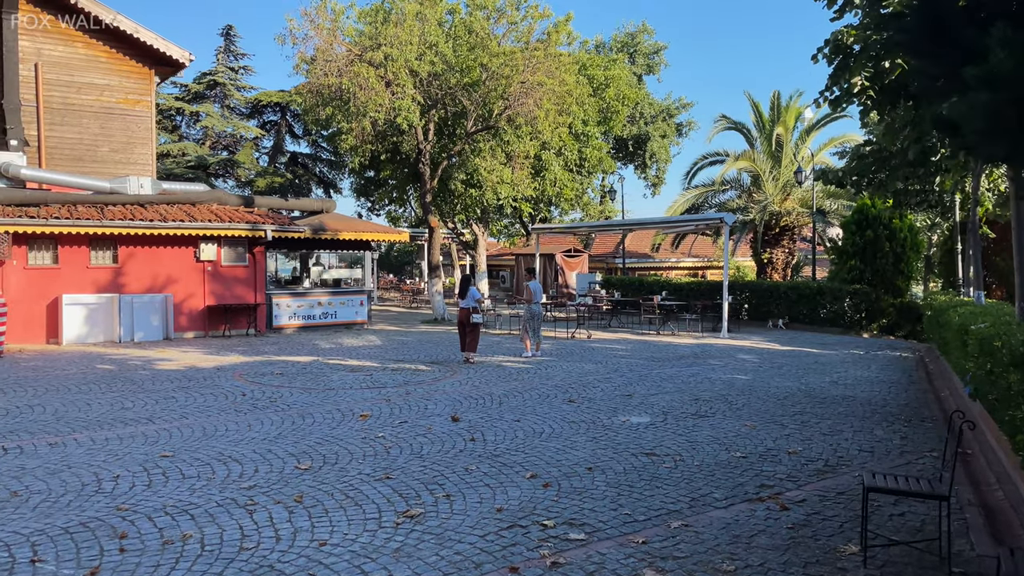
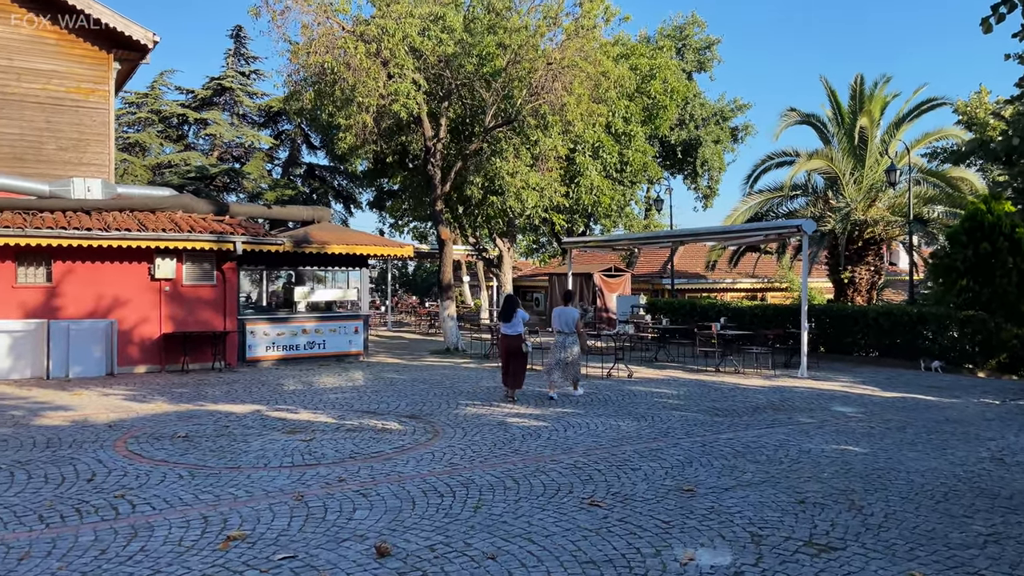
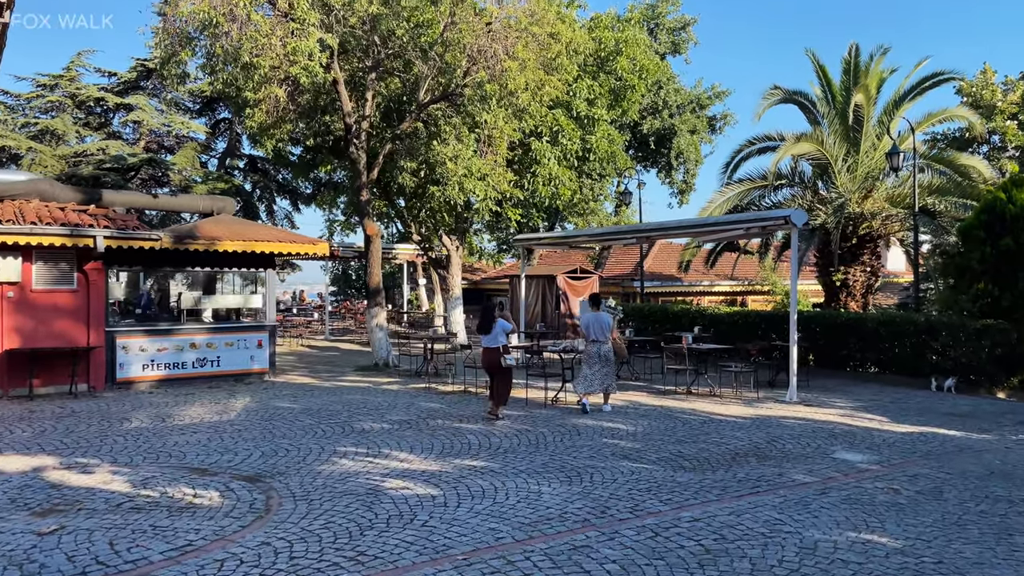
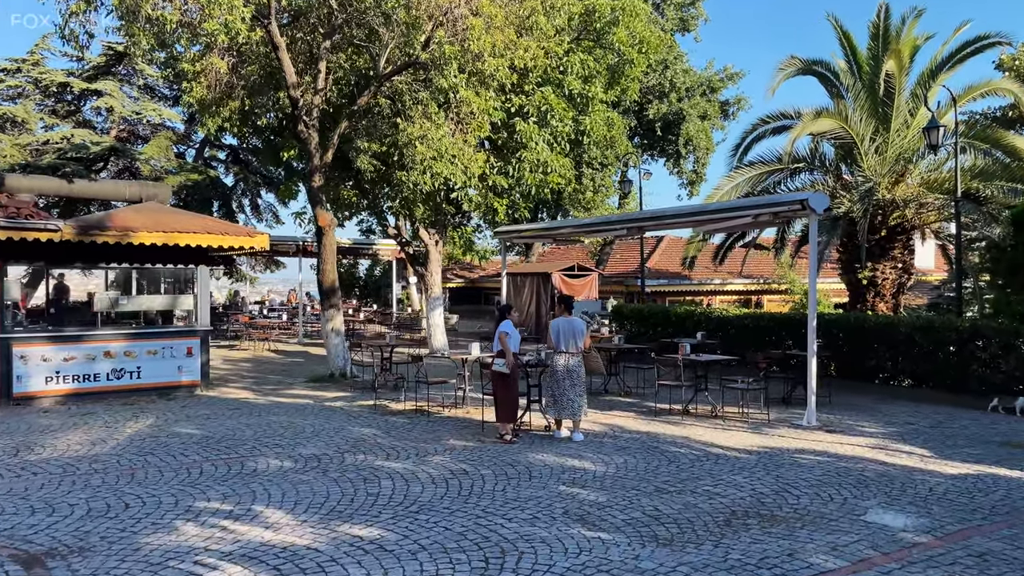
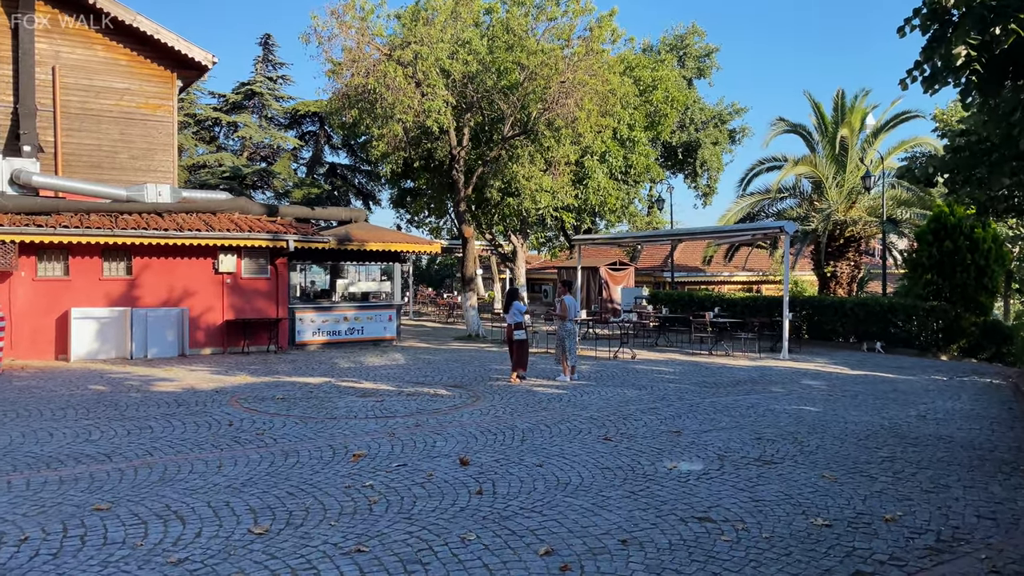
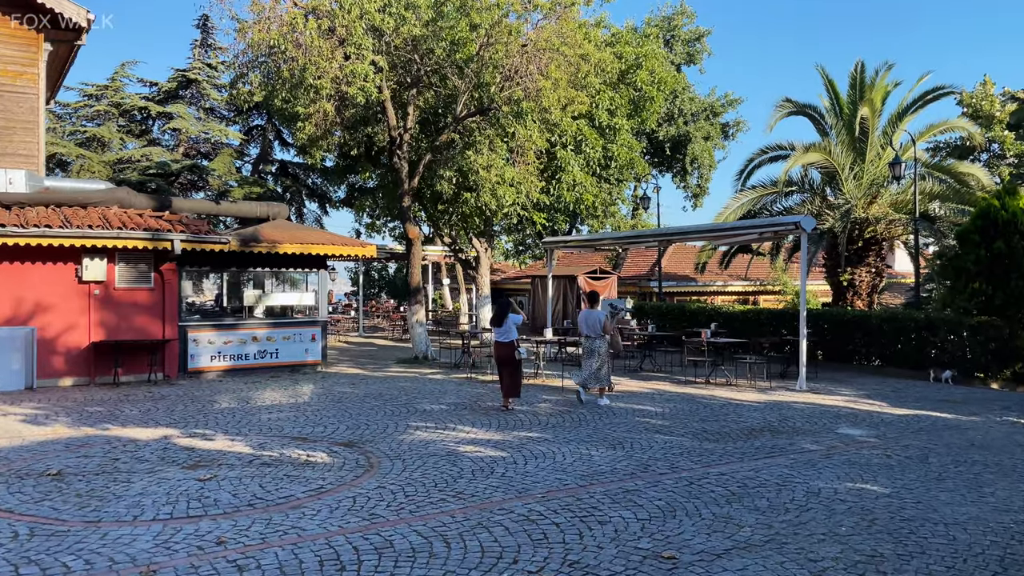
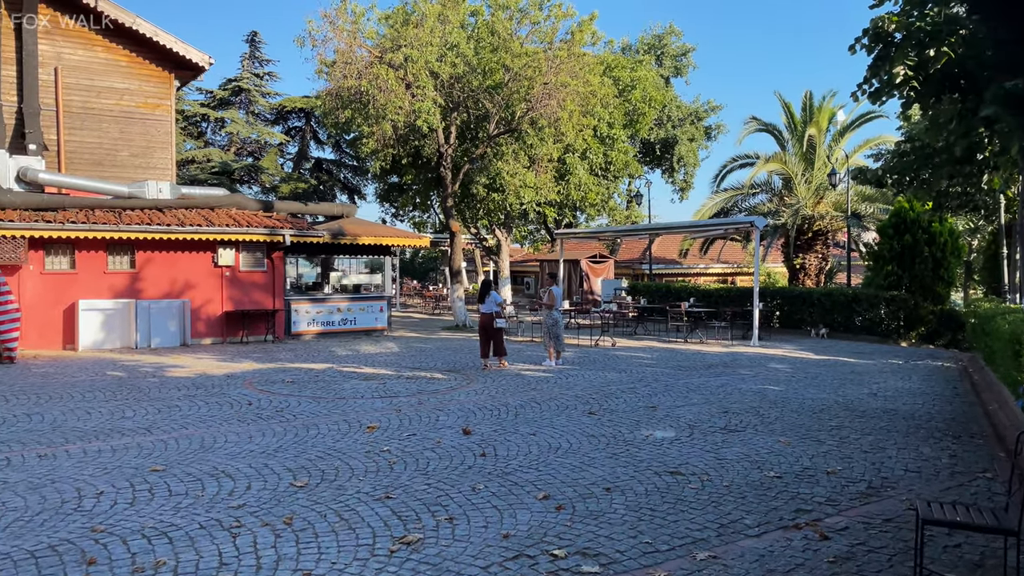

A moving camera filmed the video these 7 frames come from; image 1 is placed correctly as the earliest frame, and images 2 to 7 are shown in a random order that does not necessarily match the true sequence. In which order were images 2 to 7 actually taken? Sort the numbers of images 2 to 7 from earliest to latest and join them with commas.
7, 5, 2, 6, 3, 4
